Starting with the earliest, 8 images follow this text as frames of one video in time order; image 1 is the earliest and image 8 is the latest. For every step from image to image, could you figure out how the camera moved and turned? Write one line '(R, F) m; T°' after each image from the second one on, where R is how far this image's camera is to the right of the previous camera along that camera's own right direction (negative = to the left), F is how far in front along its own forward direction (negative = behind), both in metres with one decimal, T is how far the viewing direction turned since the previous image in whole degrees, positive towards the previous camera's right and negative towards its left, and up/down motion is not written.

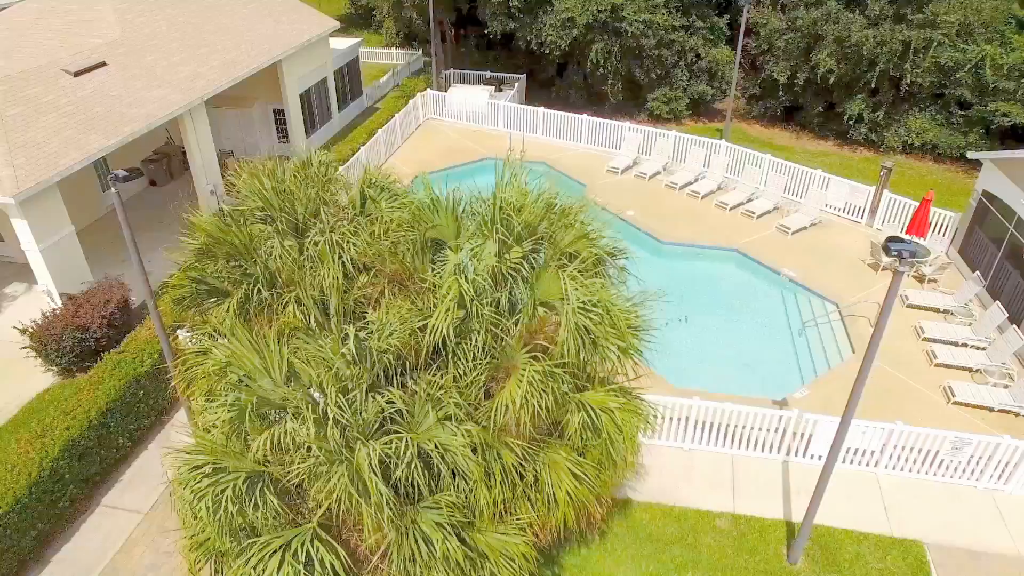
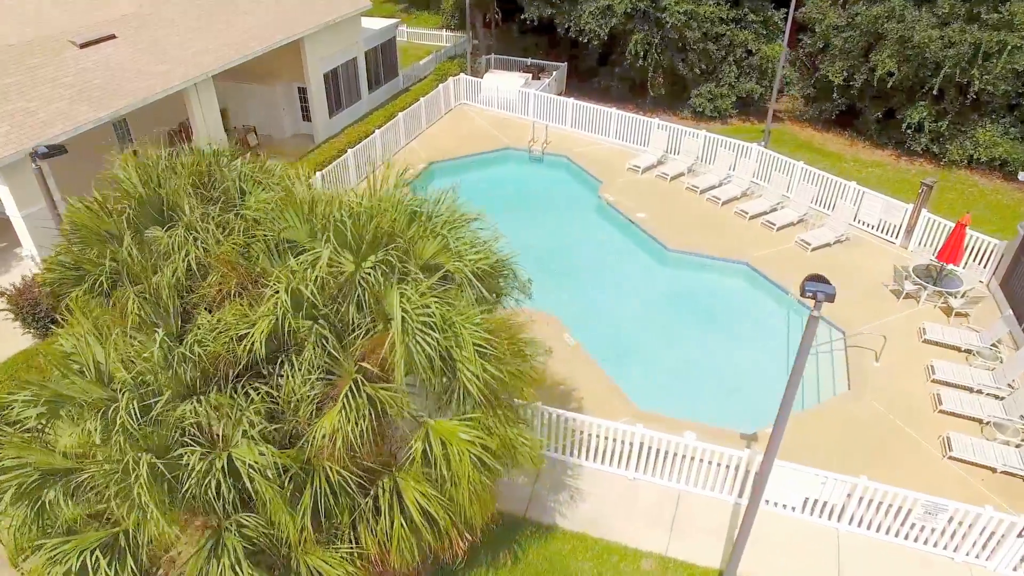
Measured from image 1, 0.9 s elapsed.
(+2.0, +0.7) m; -6°
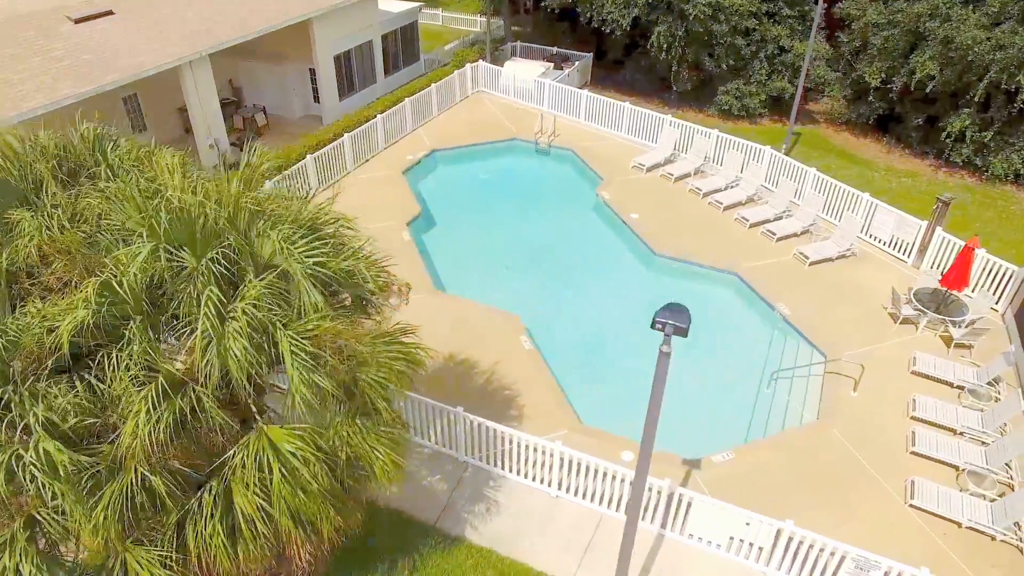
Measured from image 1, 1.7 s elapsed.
(+1.9, +0.5) m; -5°
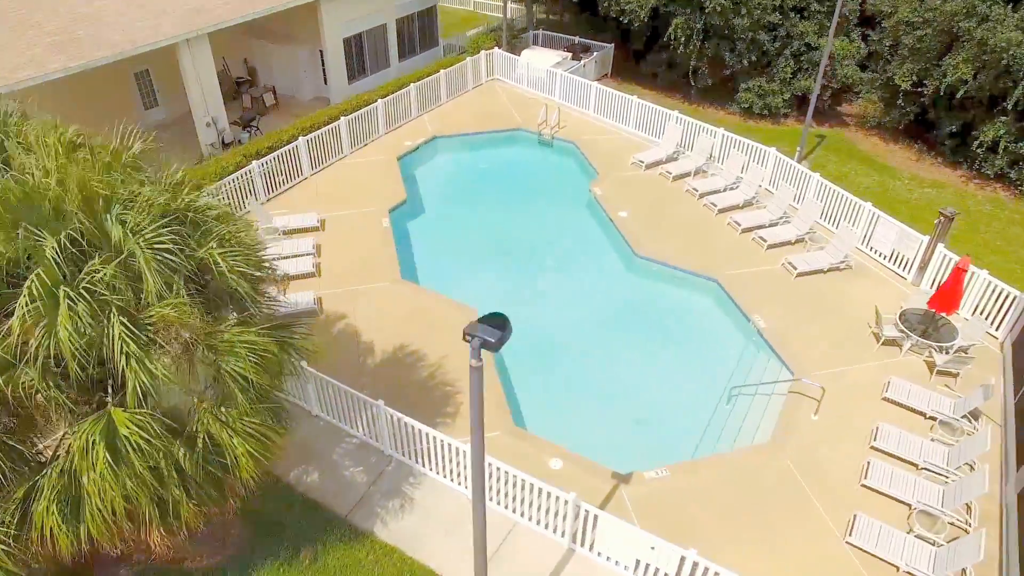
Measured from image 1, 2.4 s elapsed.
(+1.8, +0.4) m; -5°
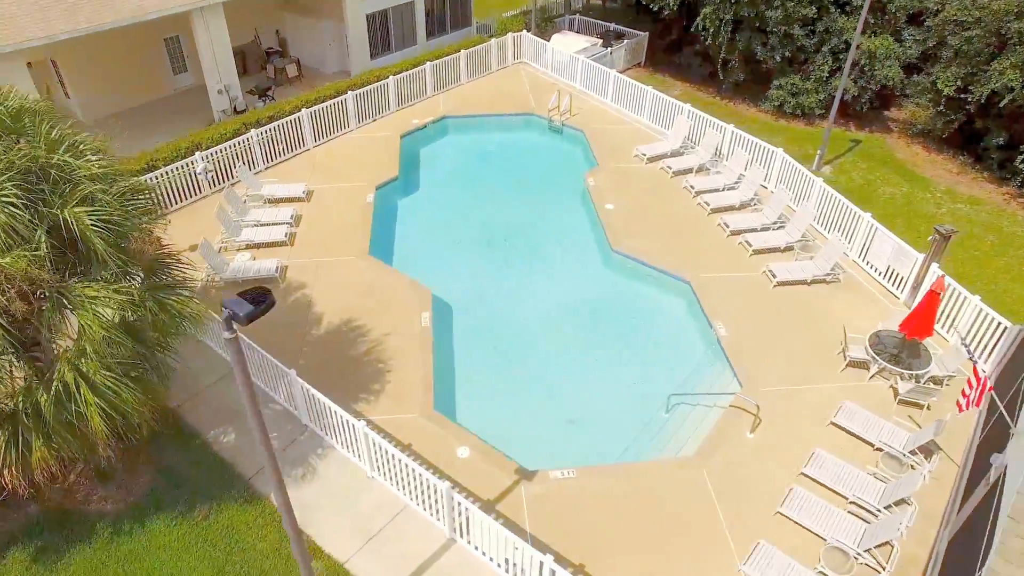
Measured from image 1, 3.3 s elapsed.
(+2.3, +0.3) m; -6°
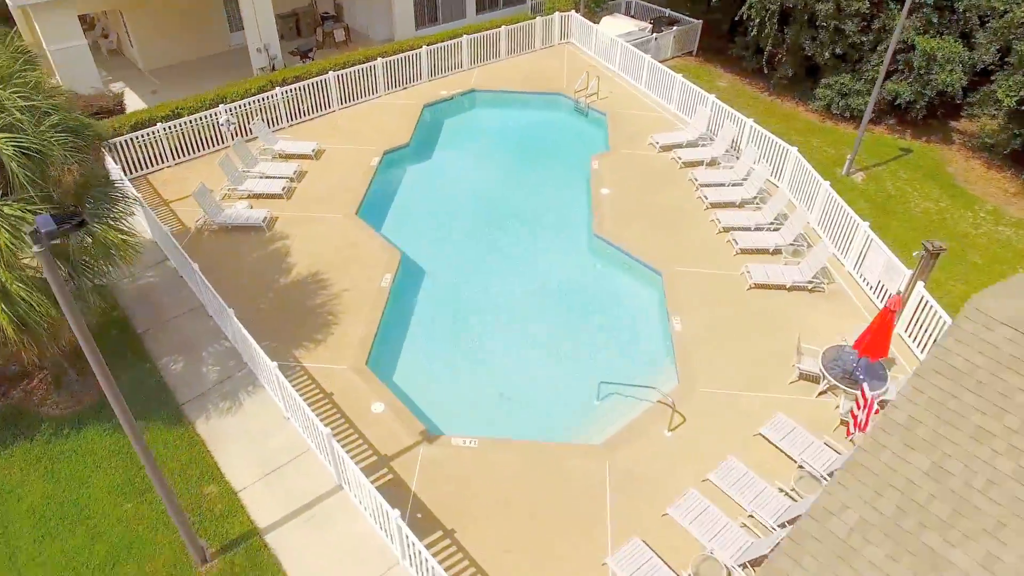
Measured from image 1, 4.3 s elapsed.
(+2.5, +0.1) m; -8°
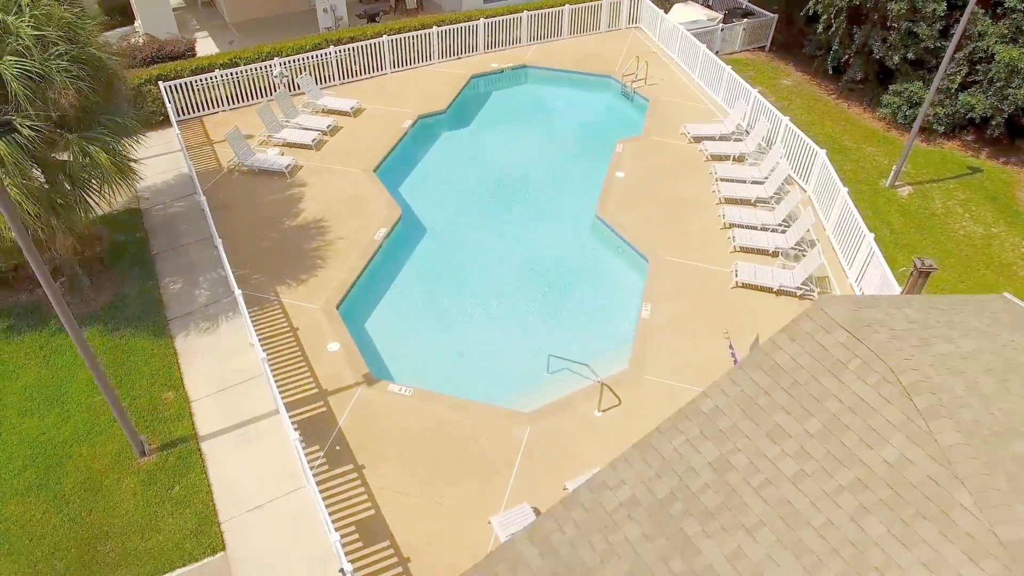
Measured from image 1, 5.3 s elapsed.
(+2.3, -0.1) m; -9°
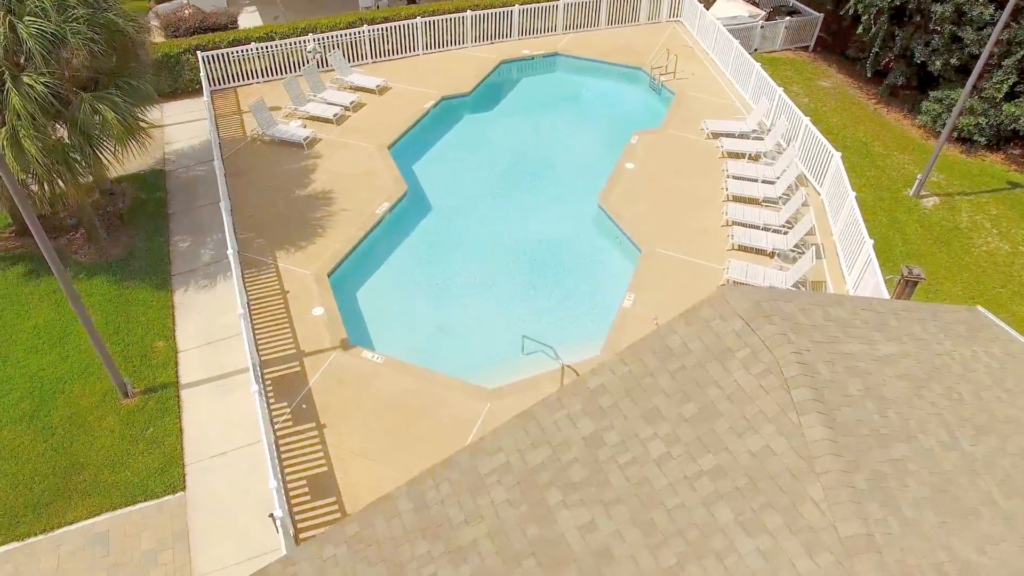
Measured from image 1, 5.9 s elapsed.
(+1.3, -0.1) m; -5°
